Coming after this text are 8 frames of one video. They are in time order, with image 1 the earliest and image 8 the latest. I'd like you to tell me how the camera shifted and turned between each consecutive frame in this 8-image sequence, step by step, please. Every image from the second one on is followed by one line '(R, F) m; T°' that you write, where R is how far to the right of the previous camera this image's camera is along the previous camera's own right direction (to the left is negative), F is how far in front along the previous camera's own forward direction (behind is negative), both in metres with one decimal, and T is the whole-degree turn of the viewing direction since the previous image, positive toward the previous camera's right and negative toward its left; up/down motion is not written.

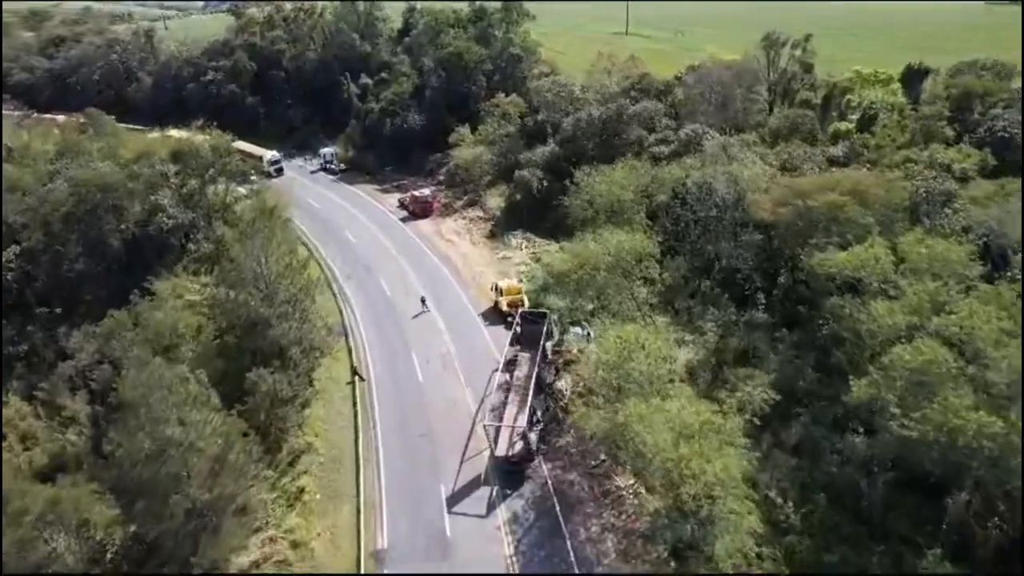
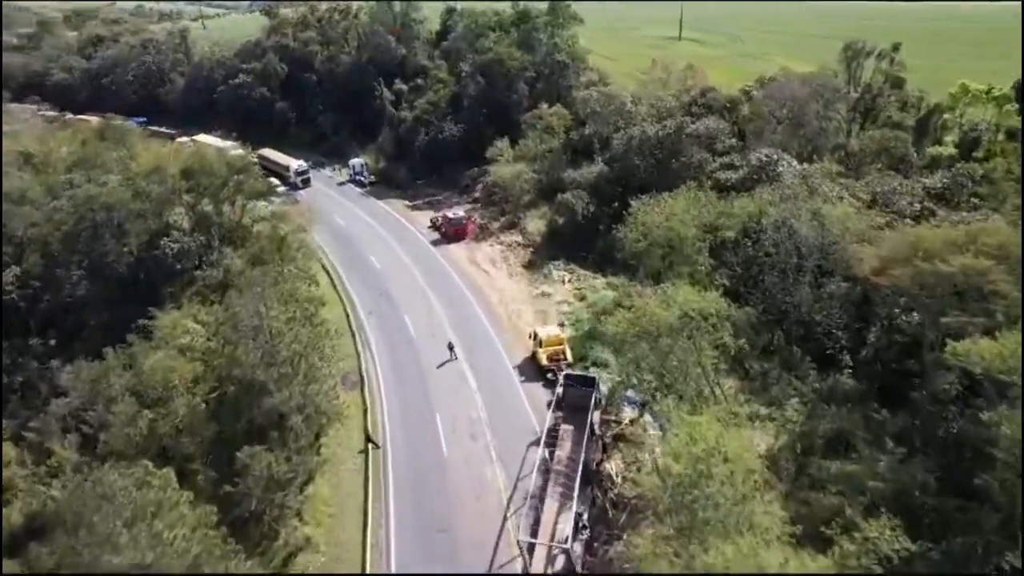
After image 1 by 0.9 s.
(-0.5, +7.1) m; -3°
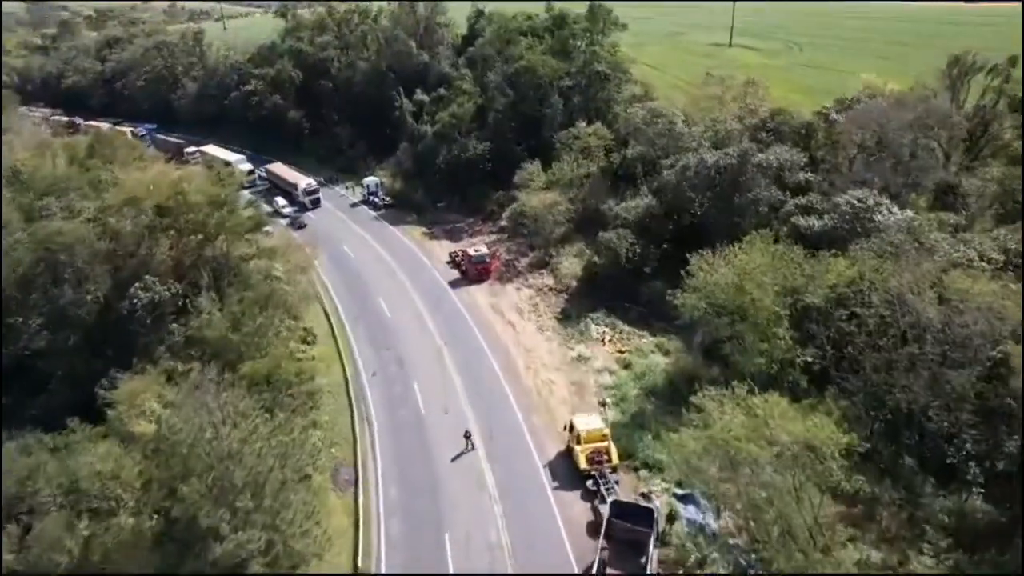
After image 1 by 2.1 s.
(-0.4, +9.2) m; -2°
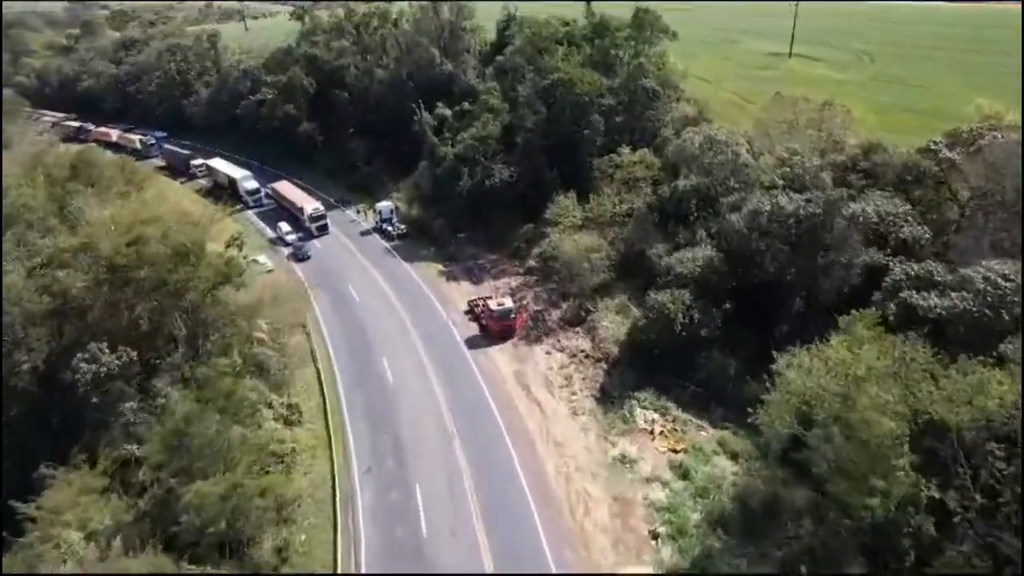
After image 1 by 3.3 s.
(-0.1, +9.5) m; -2°
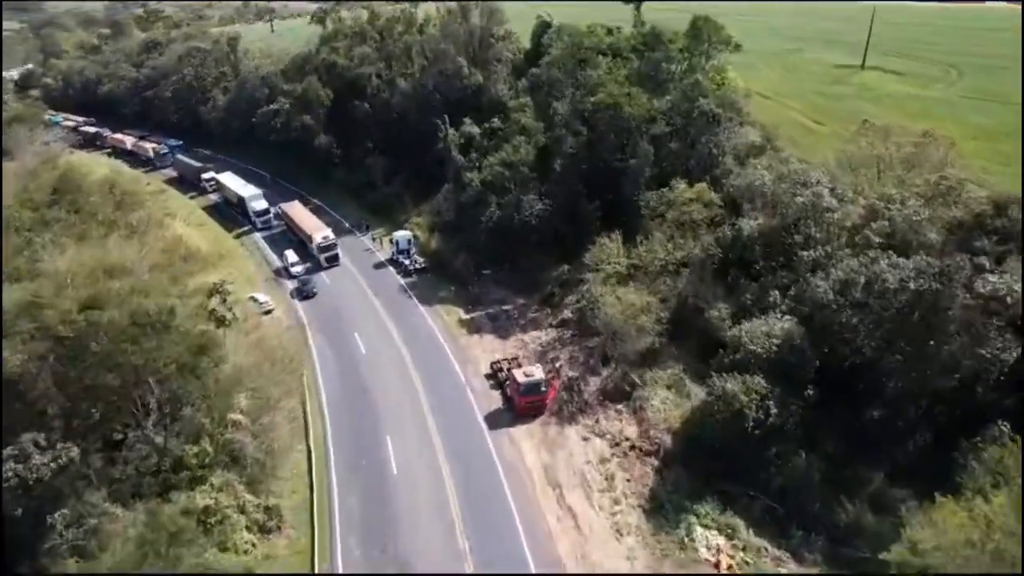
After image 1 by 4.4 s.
(-0.1, +8.4) m; -3°
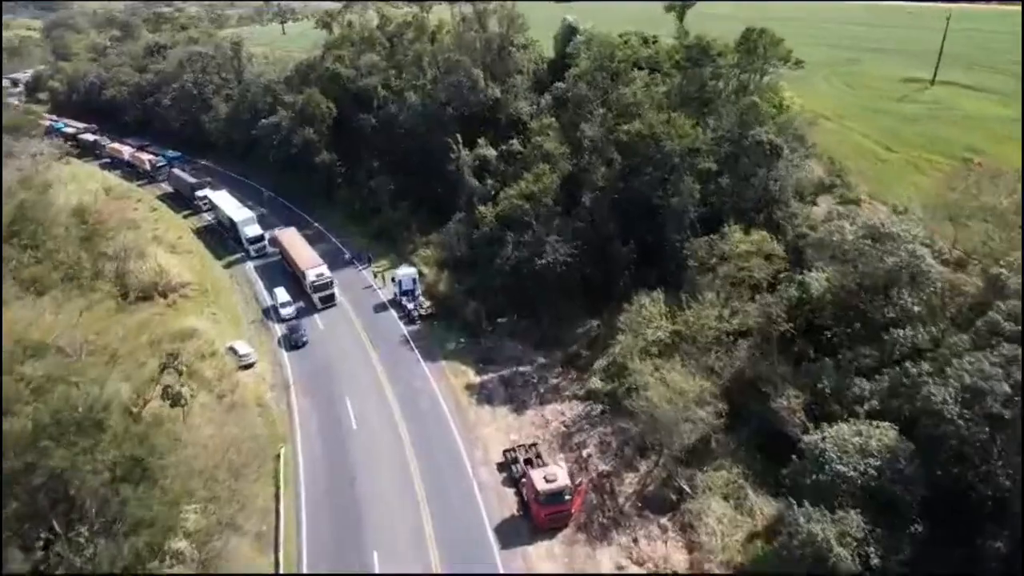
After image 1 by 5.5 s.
(-0.1, +8.2) m; -2°
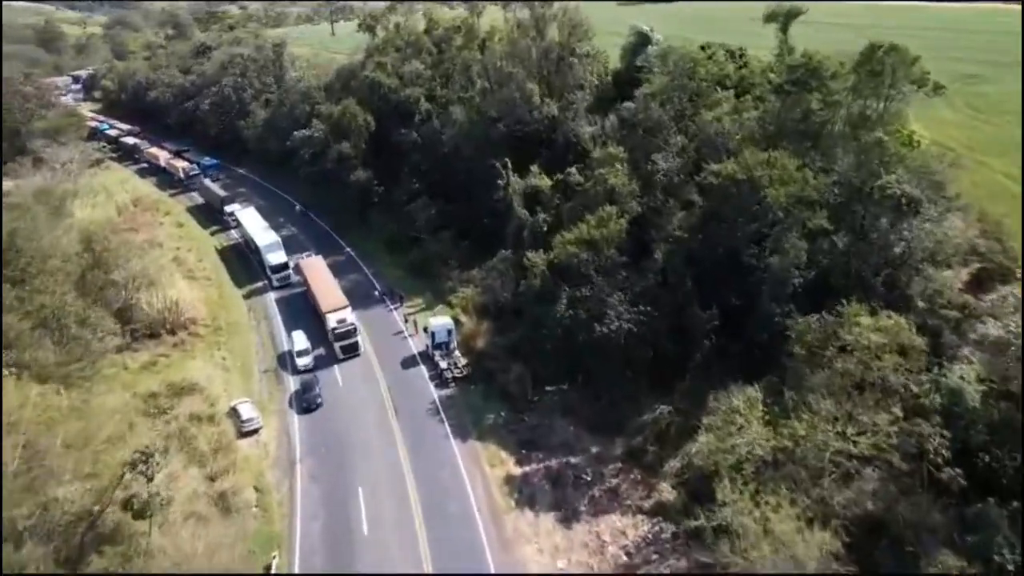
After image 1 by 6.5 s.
(-0.4, +8.7) m; -4°
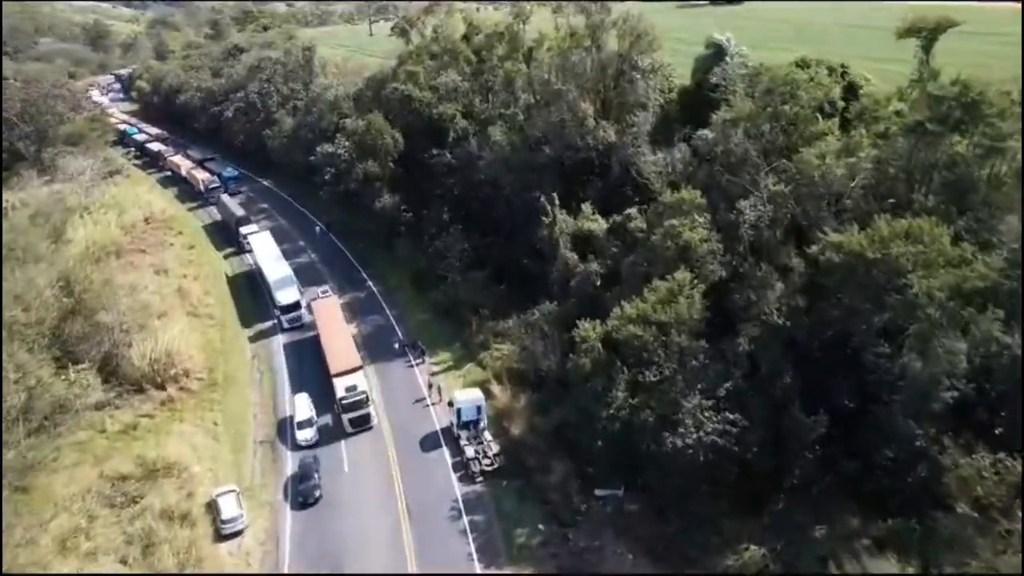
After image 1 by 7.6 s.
(-0.5, +8.9) m; -3°
